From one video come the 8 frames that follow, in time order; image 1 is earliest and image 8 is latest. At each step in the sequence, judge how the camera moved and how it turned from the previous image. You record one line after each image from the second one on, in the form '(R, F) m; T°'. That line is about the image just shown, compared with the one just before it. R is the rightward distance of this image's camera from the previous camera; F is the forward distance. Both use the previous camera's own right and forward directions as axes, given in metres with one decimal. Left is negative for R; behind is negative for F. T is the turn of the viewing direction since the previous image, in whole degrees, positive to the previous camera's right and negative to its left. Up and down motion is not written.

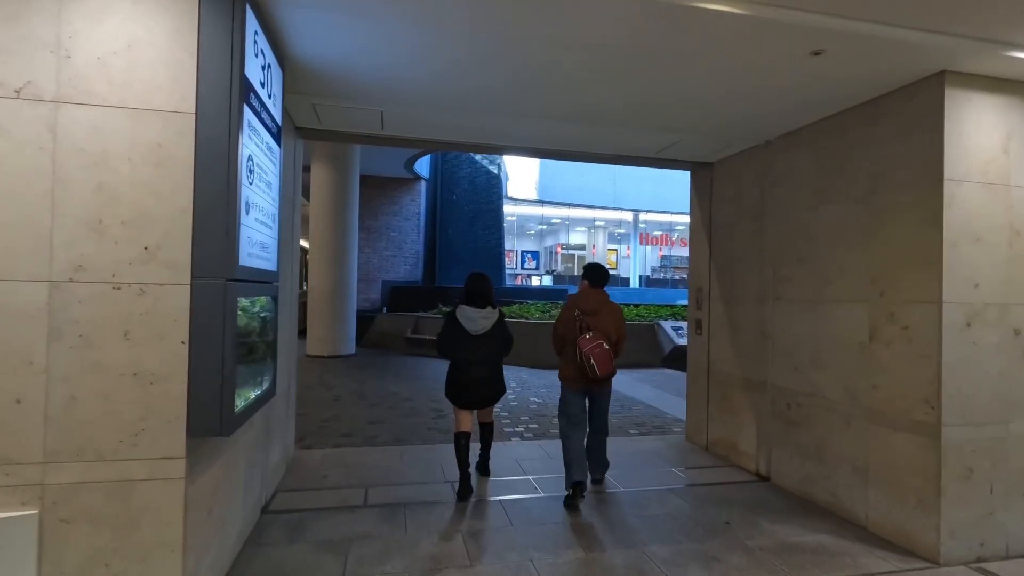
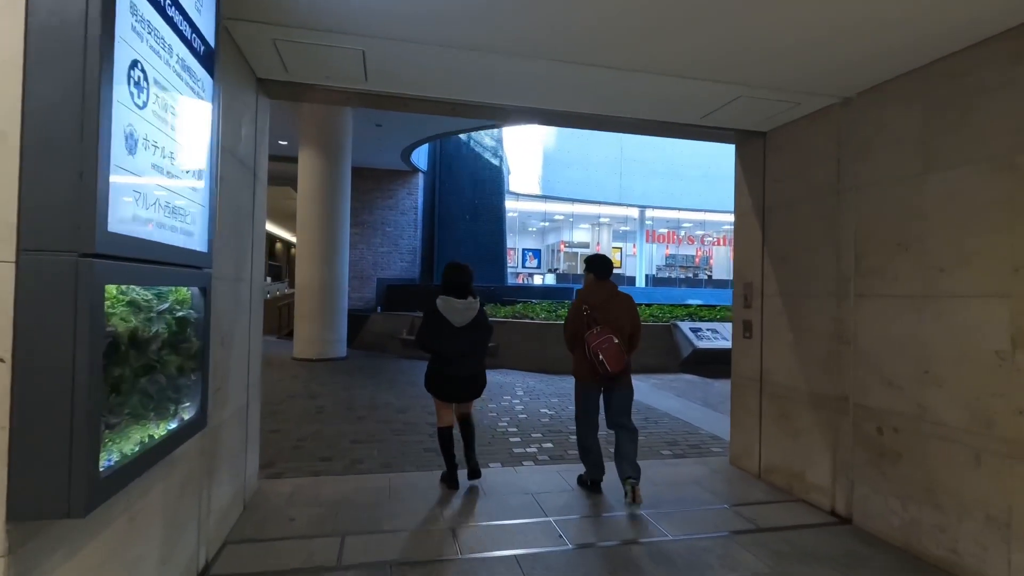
(-0.1, +0.9) m; 0°
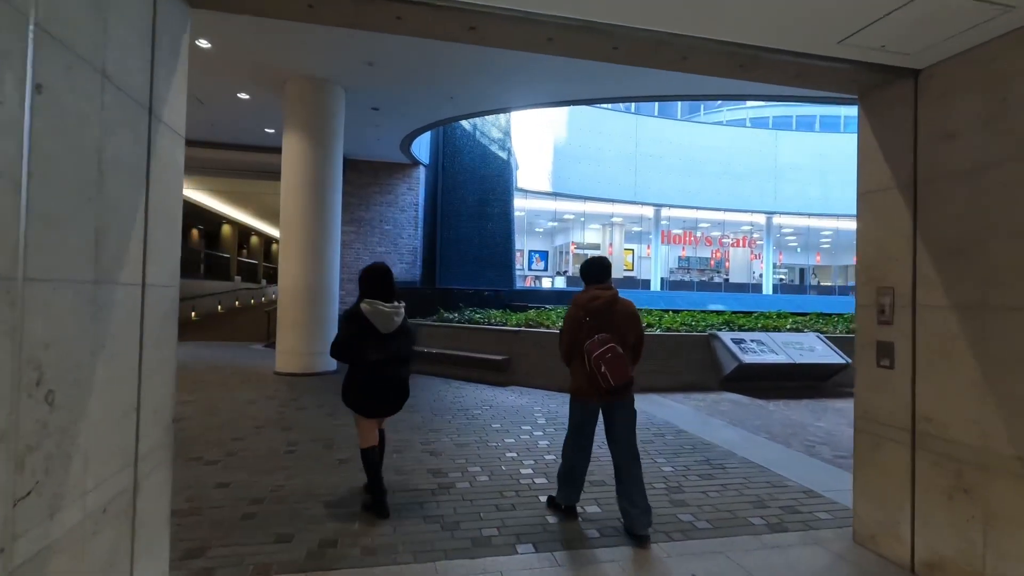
(-0.2, +1.4) m; 0°
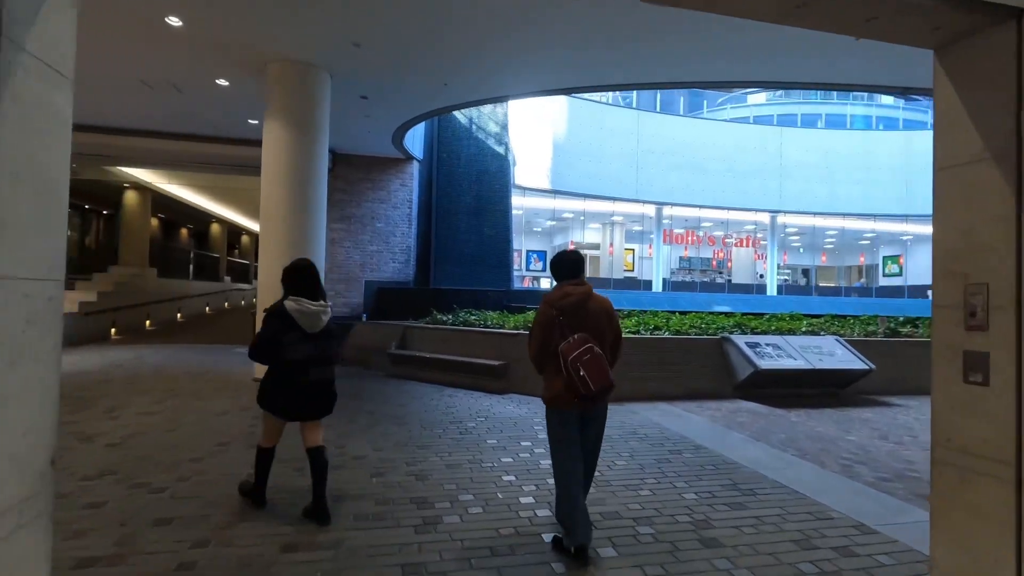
(0.0, +0.7) m; 0°
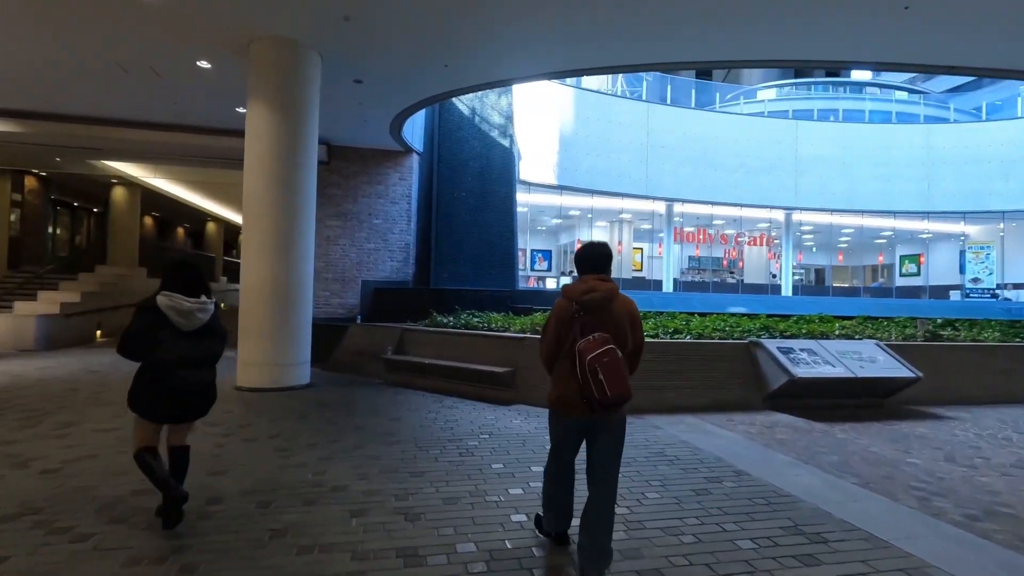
(-0.1, +0.8) m; 0°
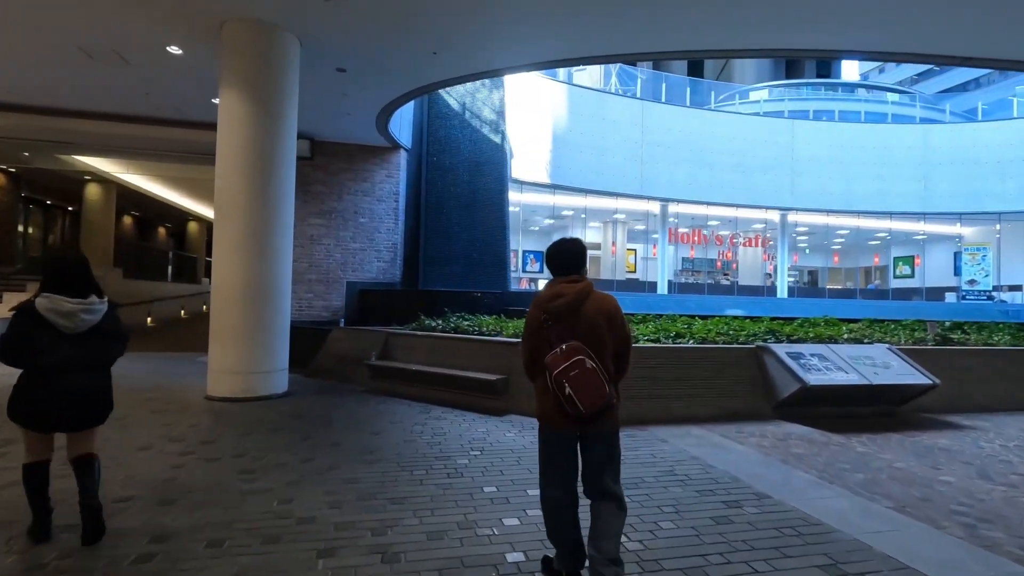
(0.0, +0.5) m; +1°
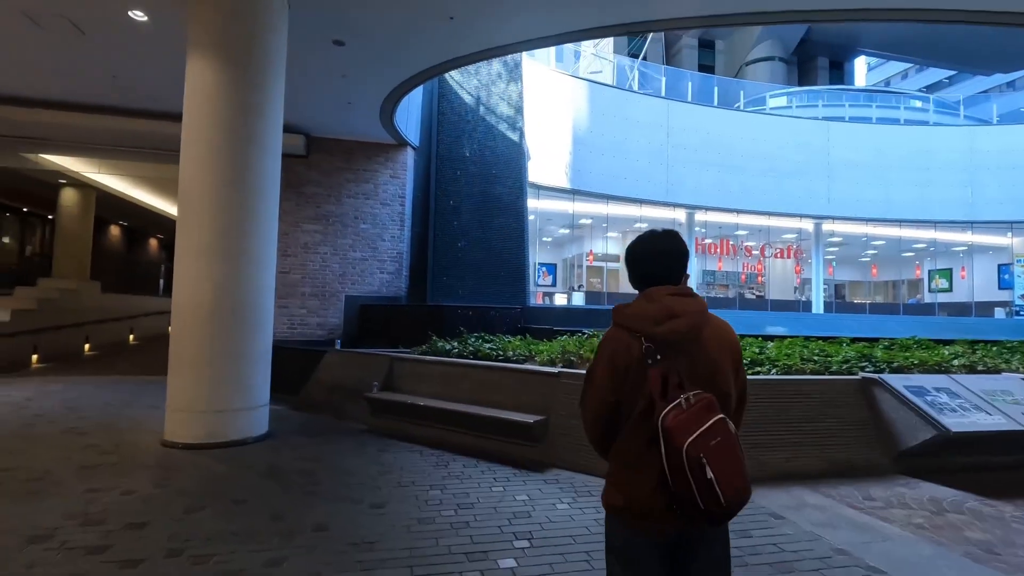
(-0.4, +1.6) m; 0°
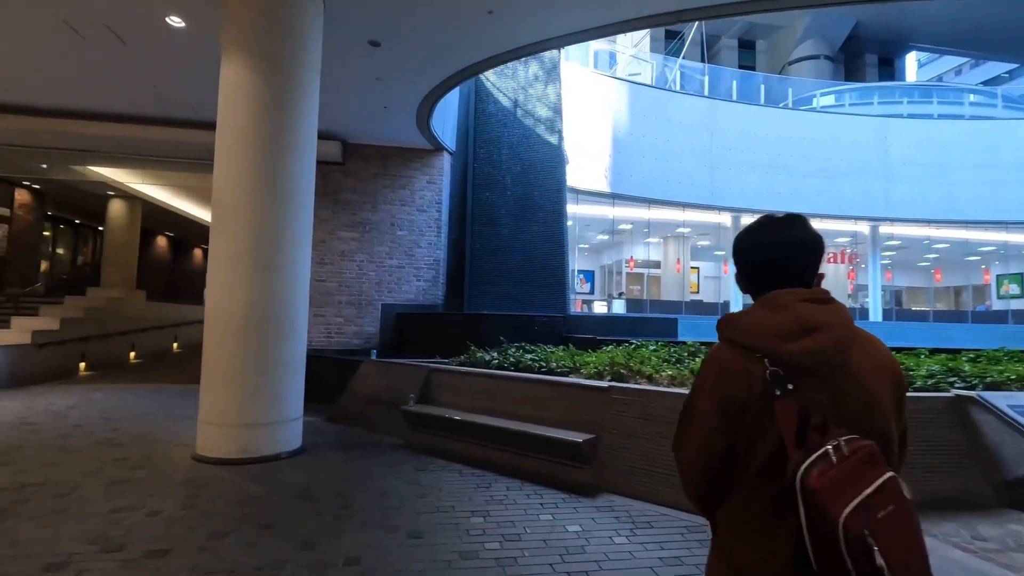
(-0.1, +0.4) m; -4°
